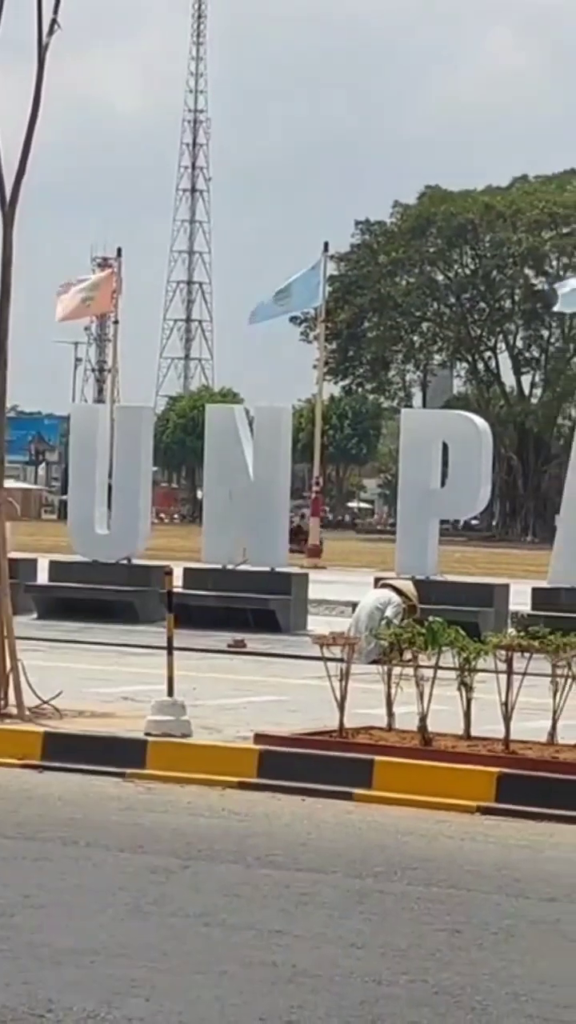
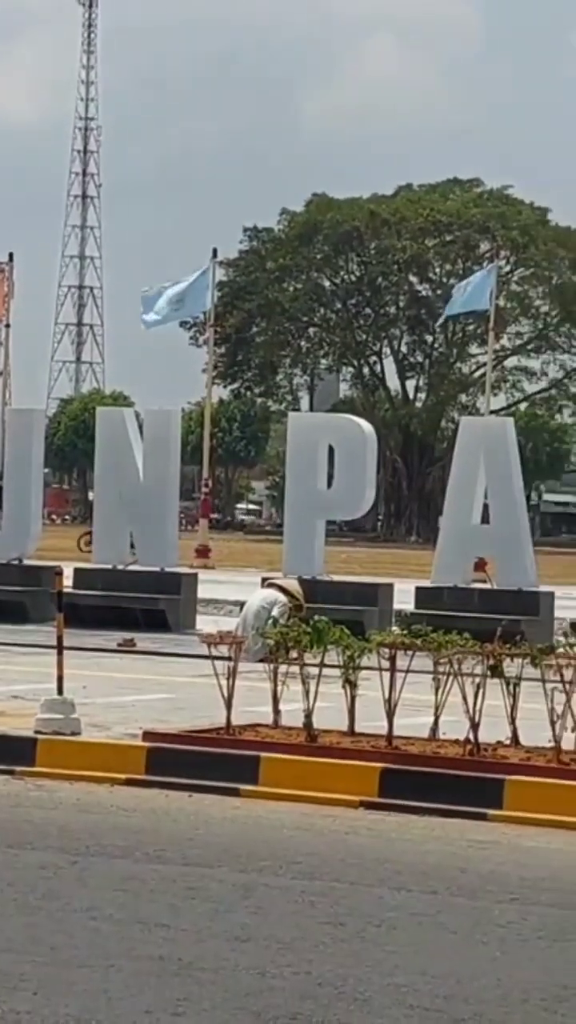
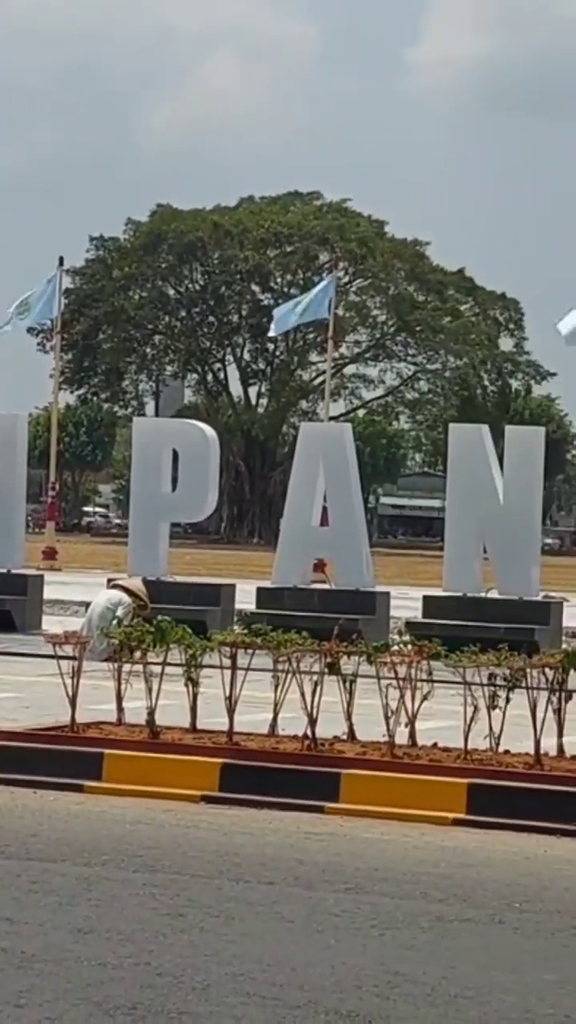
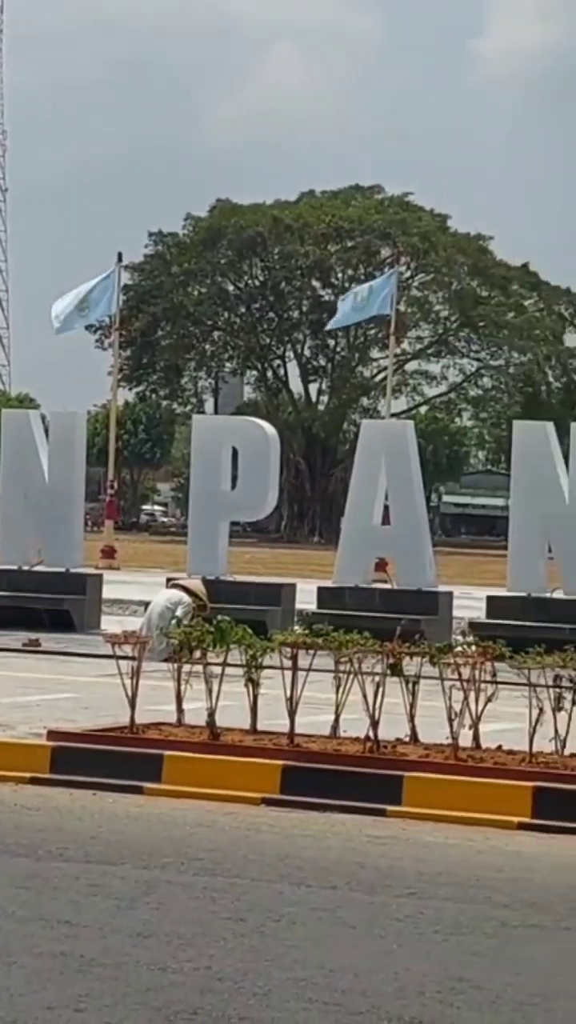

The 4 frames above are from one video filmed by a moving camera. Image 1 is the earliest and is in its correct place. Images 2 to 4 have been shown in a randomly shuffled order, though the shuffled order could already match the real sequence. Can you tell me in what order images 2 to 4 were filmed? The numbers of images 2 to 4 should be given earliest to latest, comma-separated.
2, 4, 3
